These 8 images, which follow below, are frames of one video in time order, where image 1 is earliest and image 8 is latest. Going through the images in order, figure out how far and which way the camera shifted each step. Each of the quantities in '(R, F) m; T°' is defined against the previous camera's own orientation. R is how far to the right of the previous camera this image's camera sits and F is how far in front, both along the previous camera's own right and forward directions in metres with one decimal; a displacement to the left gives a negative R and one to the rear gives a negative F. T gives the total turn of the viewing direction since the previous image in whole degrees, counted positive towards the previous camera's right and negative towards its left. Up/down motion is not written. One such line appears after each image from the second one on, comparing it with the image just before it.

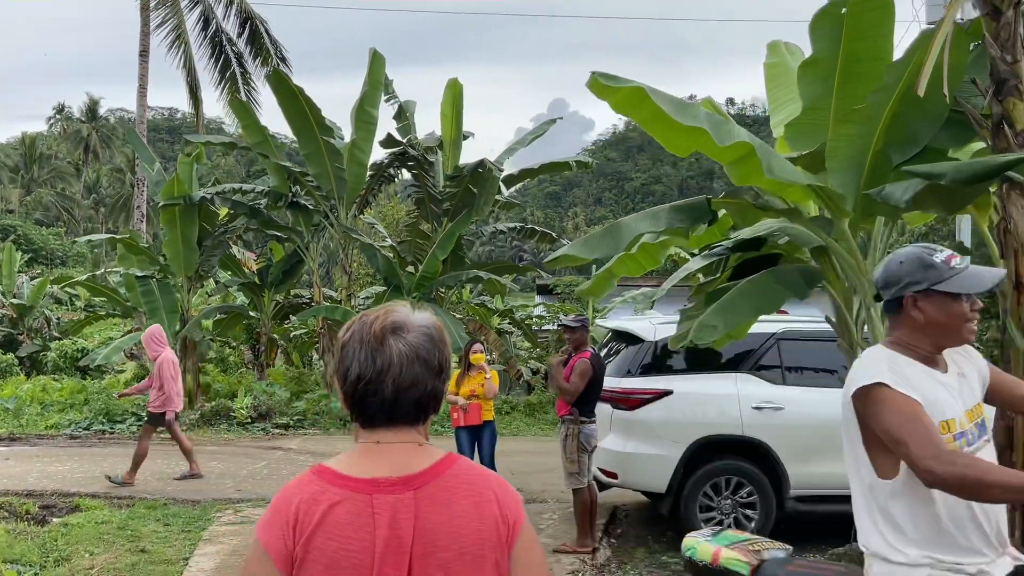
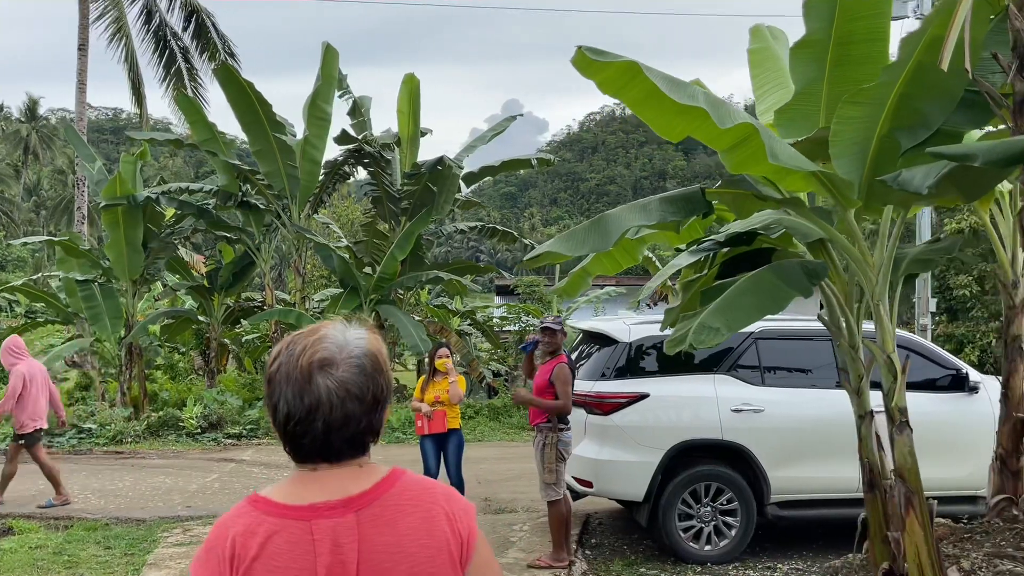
(-0.1, +0.3) m; +3°
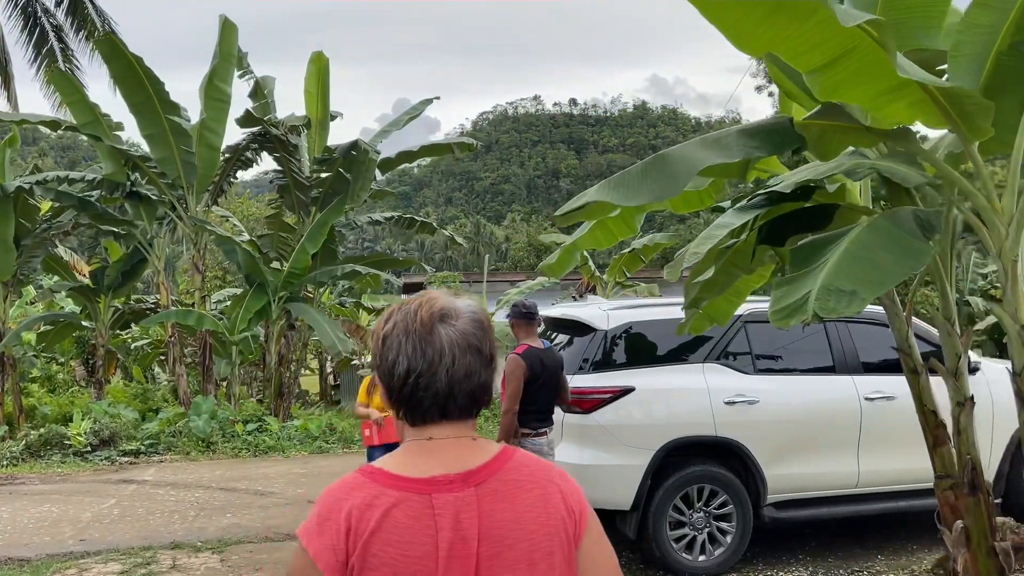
(-0.4, +0.8) m; +7°
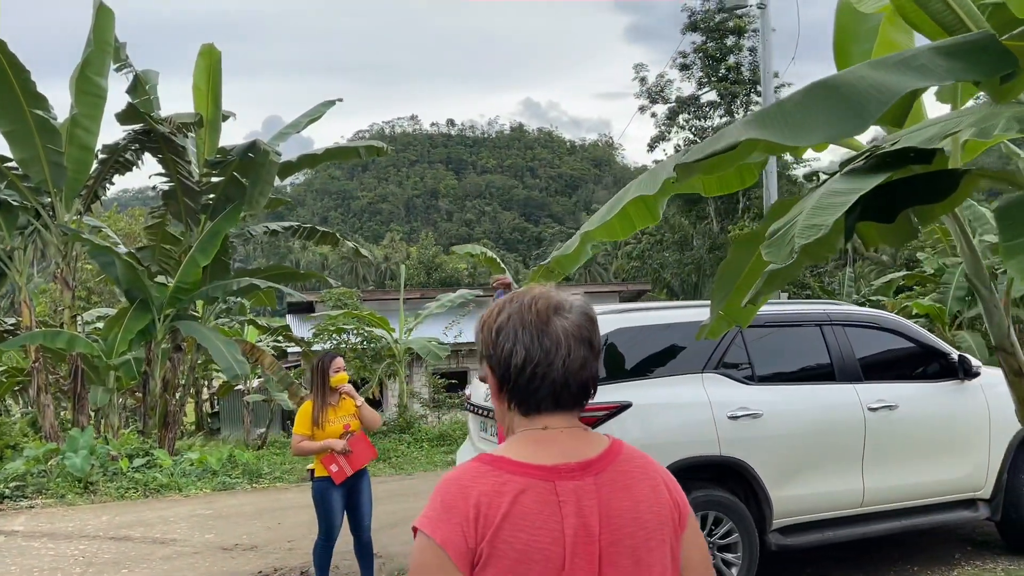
(-0.5, +0.8) m; +8°
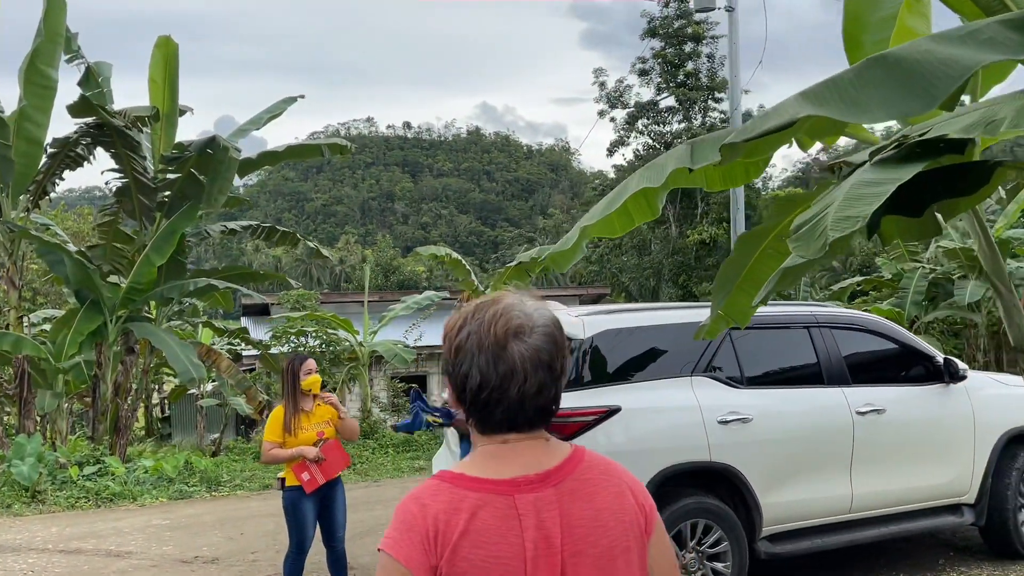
(-0.1, +0.2) m; +3°
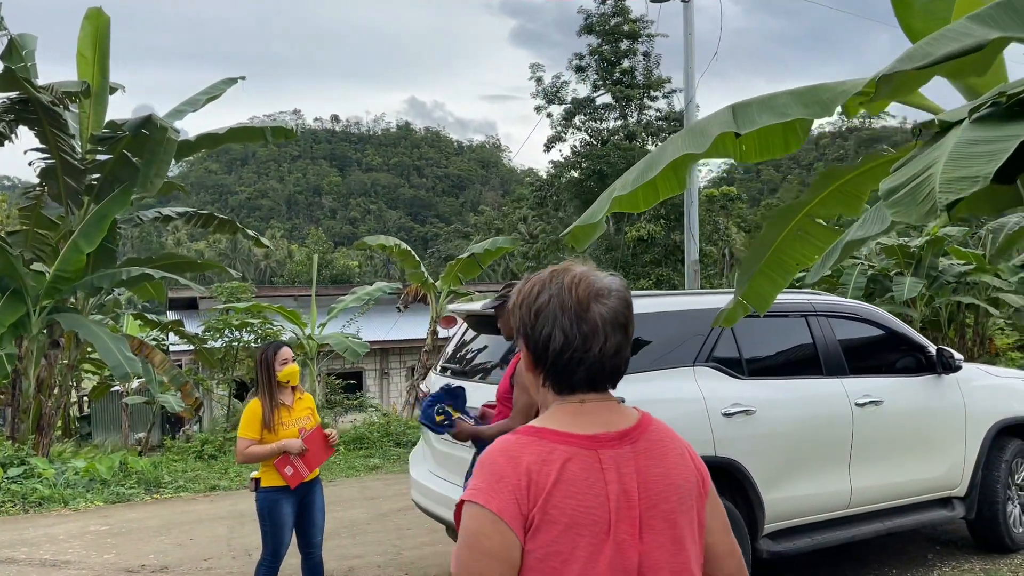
(-0.3, +0.3) m; +5°
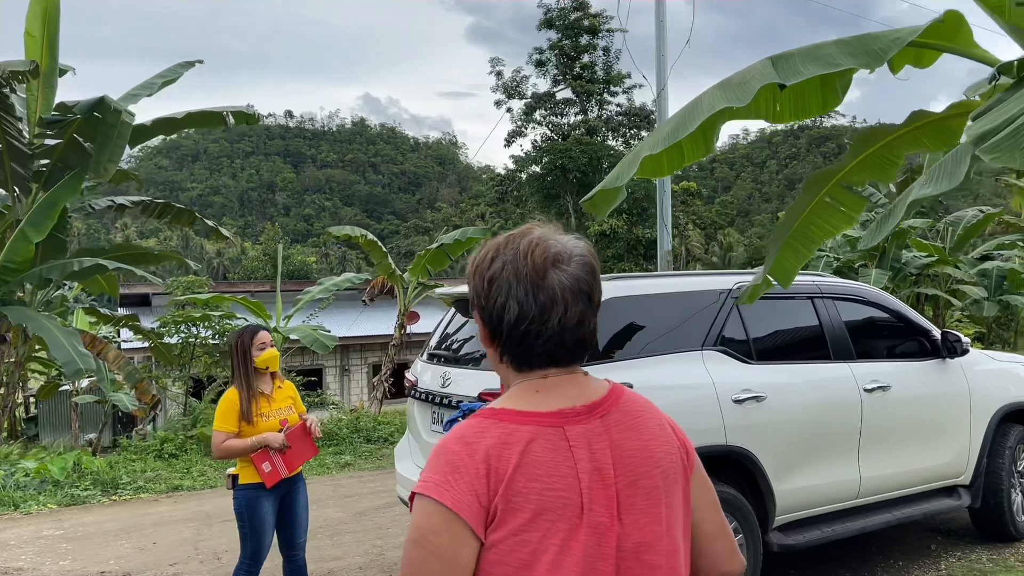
(-0.2, +0.3) m; +3°
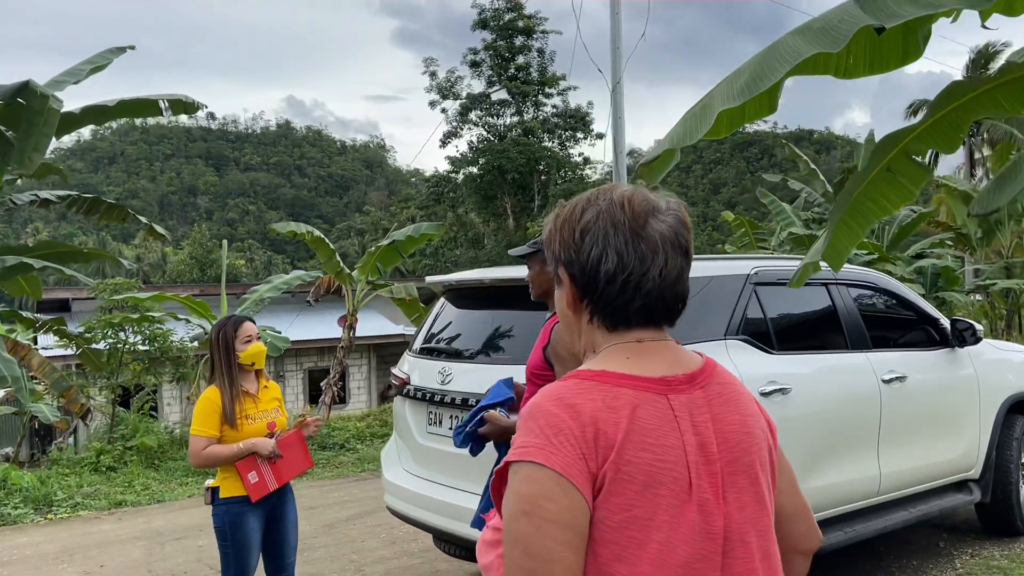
(-0.3, +0.4) m; +5°
